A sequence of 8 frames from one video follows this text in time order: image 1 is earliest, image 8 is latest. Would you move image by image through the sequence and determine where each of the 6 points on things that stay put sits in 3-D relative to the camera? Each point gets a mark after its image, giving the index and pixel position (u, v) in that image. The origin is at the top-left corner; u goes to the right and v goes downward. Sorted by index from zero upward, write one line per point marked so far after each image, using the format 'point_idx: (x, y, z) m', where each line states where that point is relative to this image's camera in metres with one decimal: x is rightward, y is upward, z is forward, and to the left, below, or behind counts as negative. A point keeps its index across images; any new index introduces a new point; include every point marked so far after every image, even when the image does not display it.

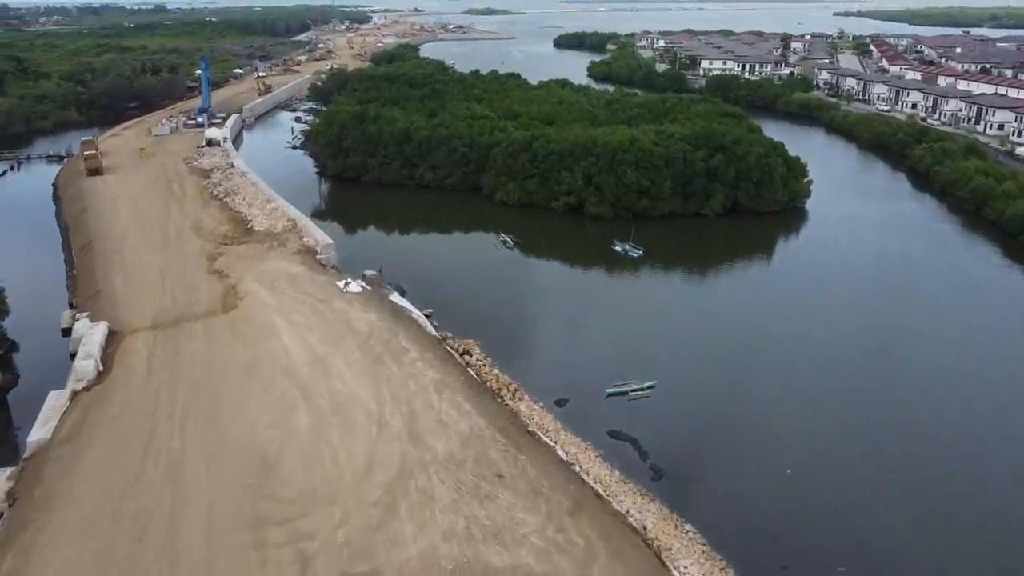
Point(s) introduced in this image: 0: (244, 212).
0: (-5.9, +1.7, +17.6) m
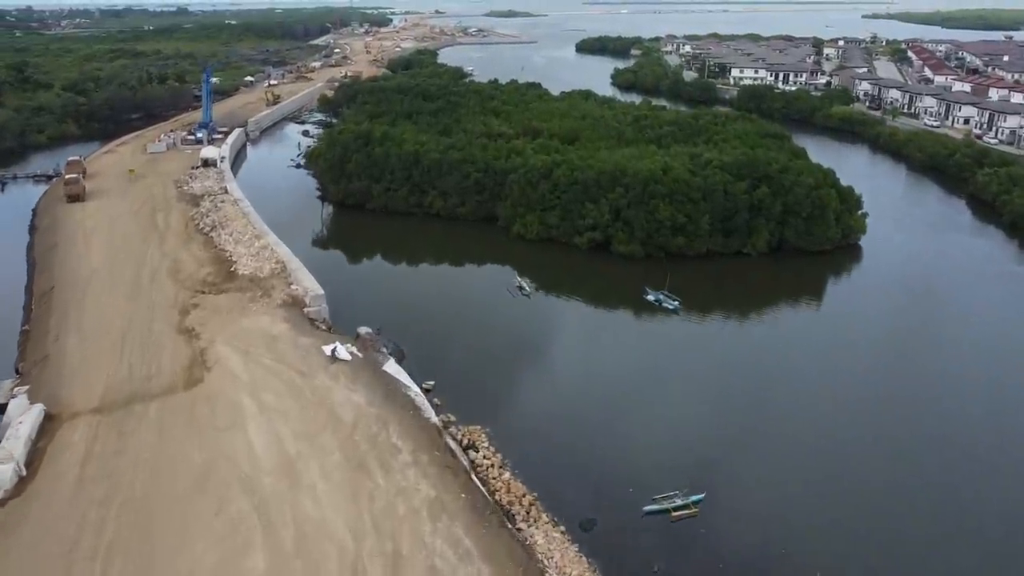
0: (-5.6, +0.7, +15.7) m
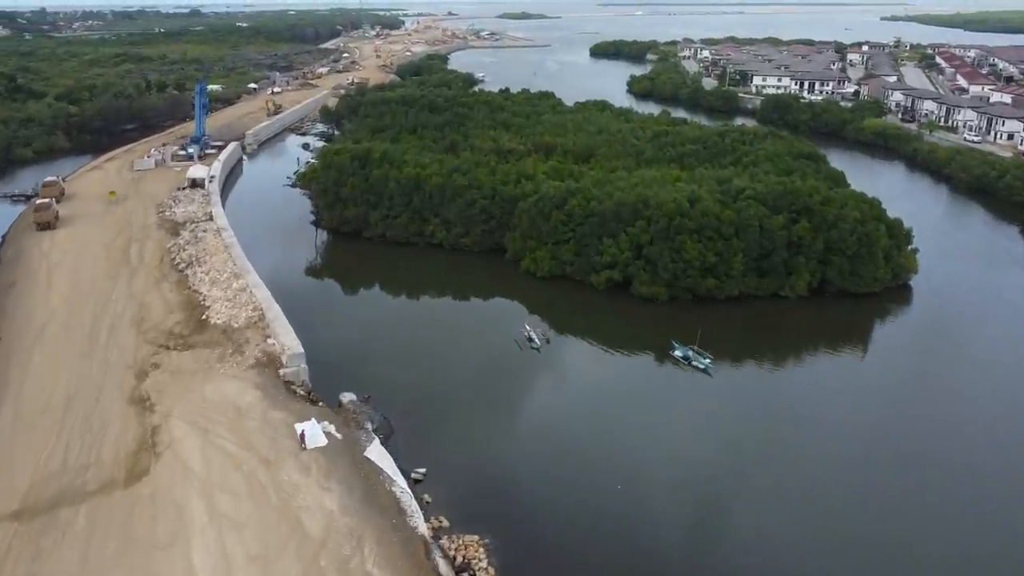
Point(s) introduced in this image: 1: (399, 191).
0: (-5.4, -0.1, +14.0) m
1: (-2.6, +2.2, +18.4) m
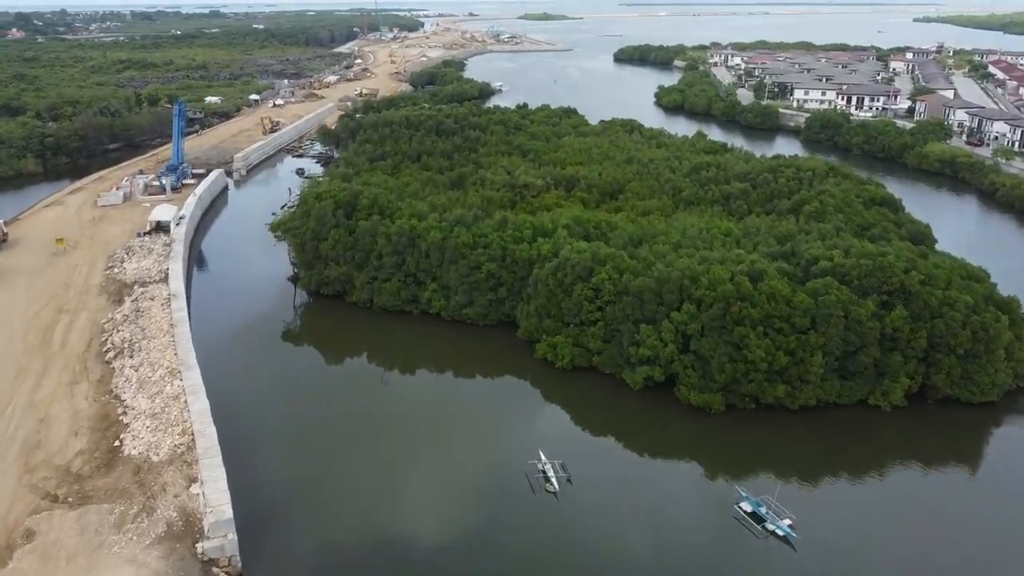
0: (-5.3, -1.6, +10.9) m
1: (-2.3, +0.8, +15.2) m
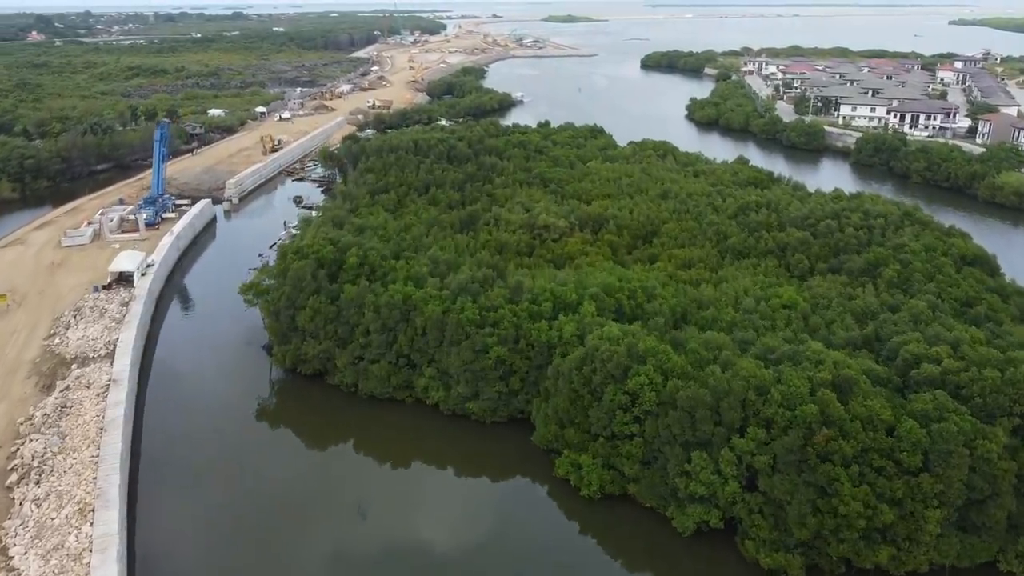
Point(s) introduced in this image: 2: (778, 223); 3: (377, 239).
0: (-5.2, -2.8, +8.3) m
1: (-2.1, -0.6, +12.5) m
2: (+5.9, +1.4, +17.3) m
3: (-2.7, +1.0, +15.8) m
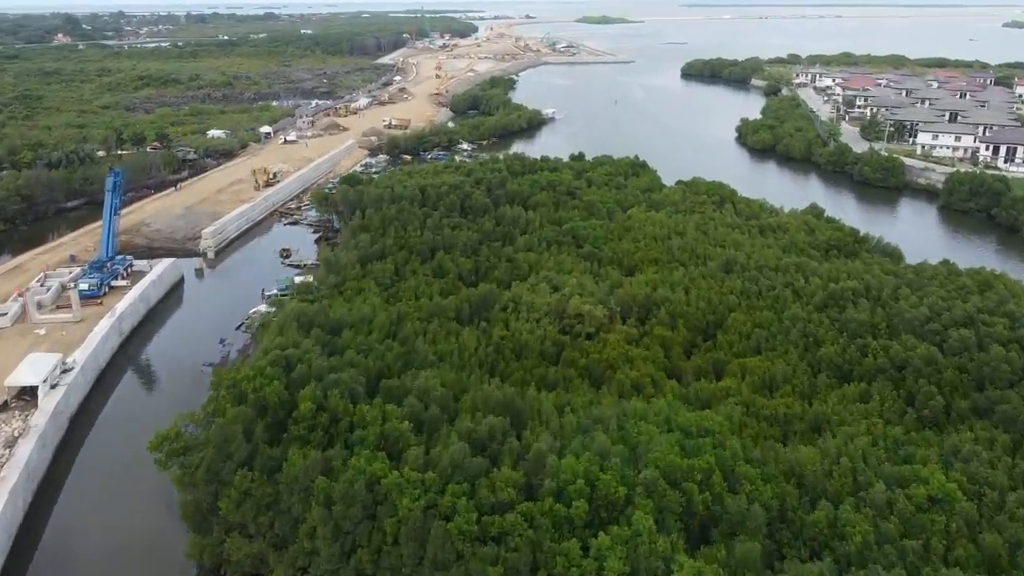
0: (-5.2, -4.7, +4.4) m
1: (-1.9, -2.5, +8.5) m
2: (+6.2, -0.6, +13.0) m
3: (-2.4, -1.0, +11.8) m
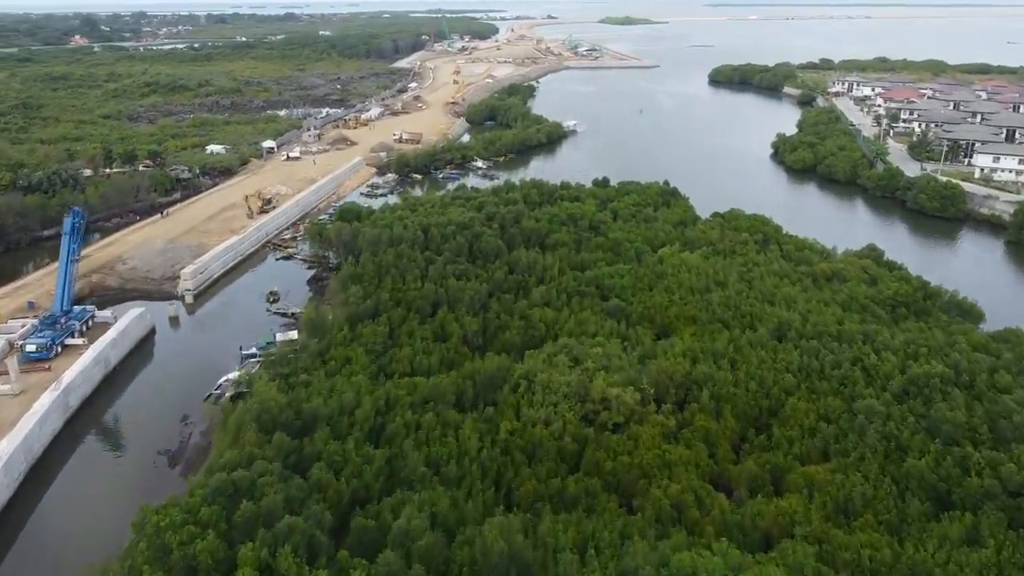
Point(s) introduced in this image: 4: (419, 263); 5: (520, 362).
0: (-5.3, -5.9, +2.1) m
1: (-1.9, -3.7, +6.1) m
2: (+6.4, -1.9, +10.4) m
3: (-2.3, -2.2, +9.4) m
4: (-2.0, +0.5, +16.4) m
5: (+0.1, -1.1, +13.8) m
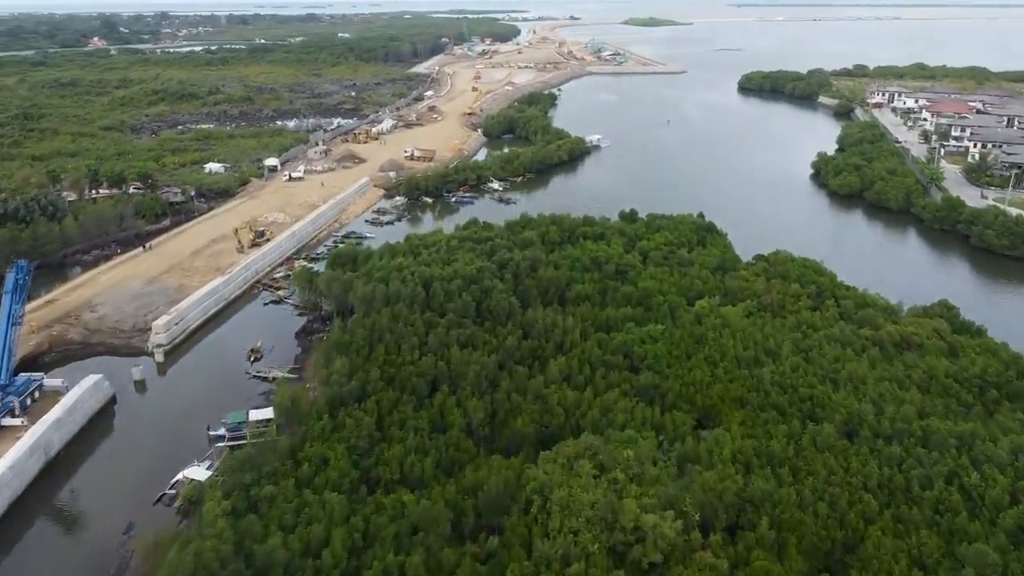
0: (-5.5, -7.1, -0.2) m
1: (-2.0, -4.9, +3.7) m
2: (+6.4, -3.2, +7.8) m
3: (-2.2, -3.4, +7.0) m
4: (-1.7, -0.8, +14.0) m
5: (+0.3, -2.4, +11.4) m
